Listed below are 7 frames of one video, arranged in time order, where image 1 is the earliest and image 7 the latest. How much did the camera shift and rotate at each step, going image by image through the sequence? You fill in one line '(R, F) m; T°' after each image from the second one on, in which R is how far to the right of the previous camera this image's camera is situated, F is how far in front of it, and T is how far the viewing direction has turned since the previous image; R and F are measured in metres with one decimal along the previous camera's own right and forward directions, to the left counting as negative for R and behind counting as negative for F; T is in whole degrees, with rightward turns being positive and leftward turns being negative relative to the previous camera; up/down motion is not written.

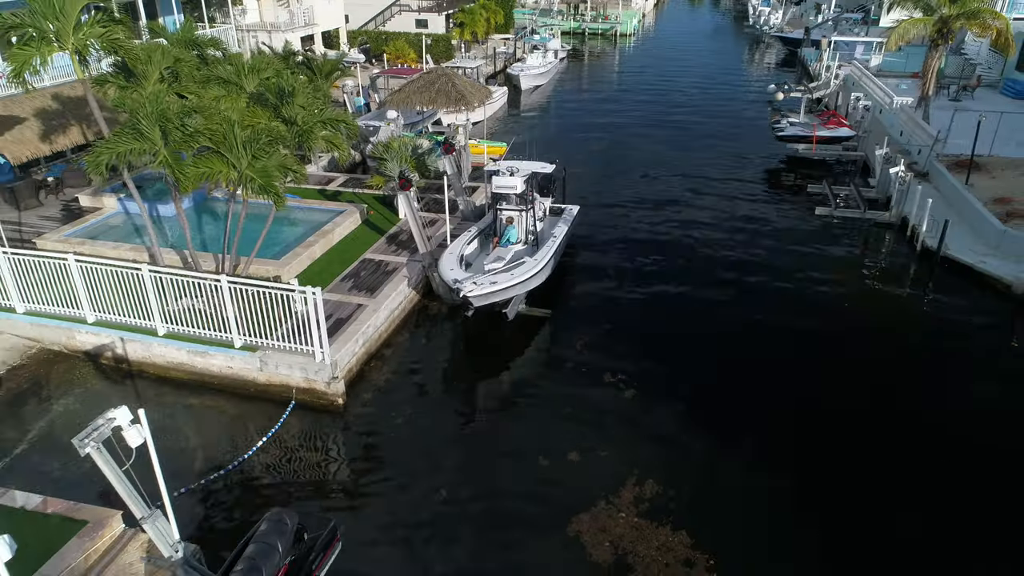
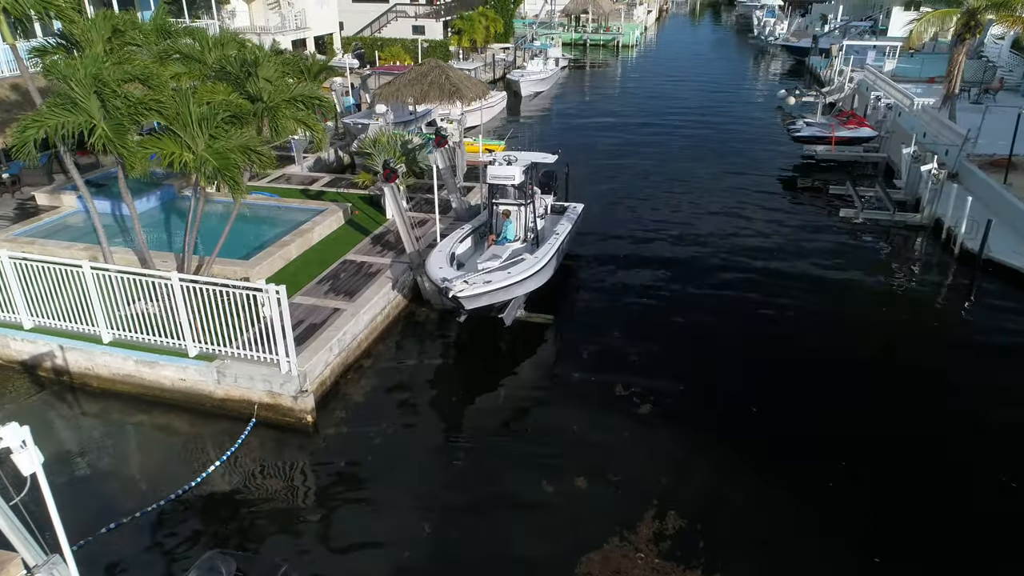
(+0.1, +1.7) m; 0°
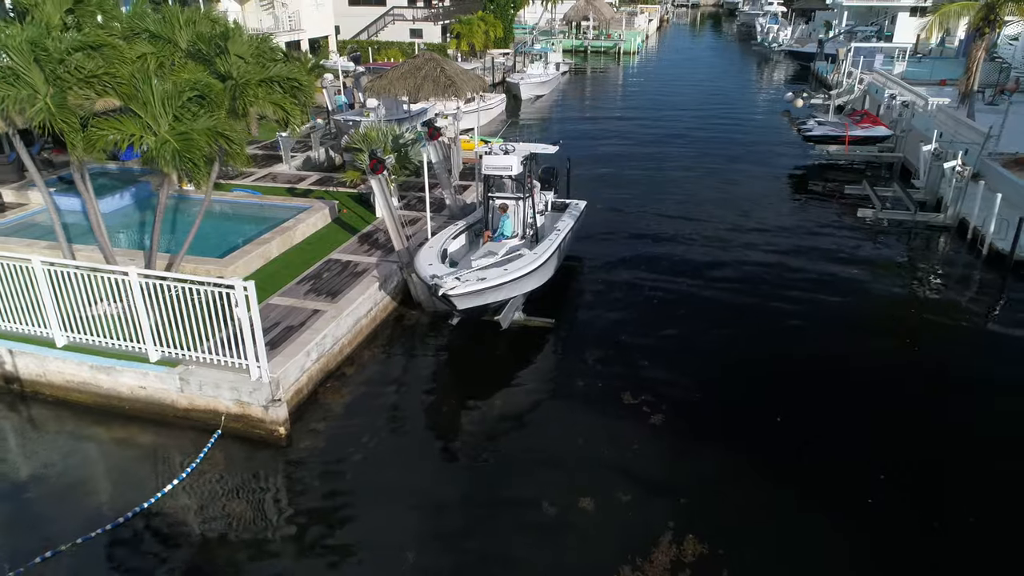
(+0.1, +1.1) m; 0°
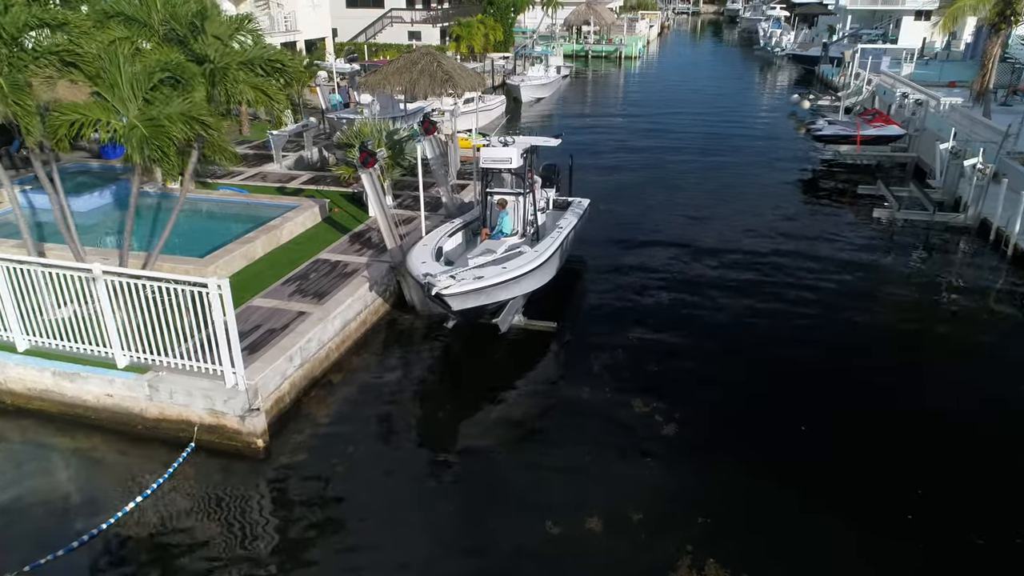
(0.0, +0.8) m; 0°
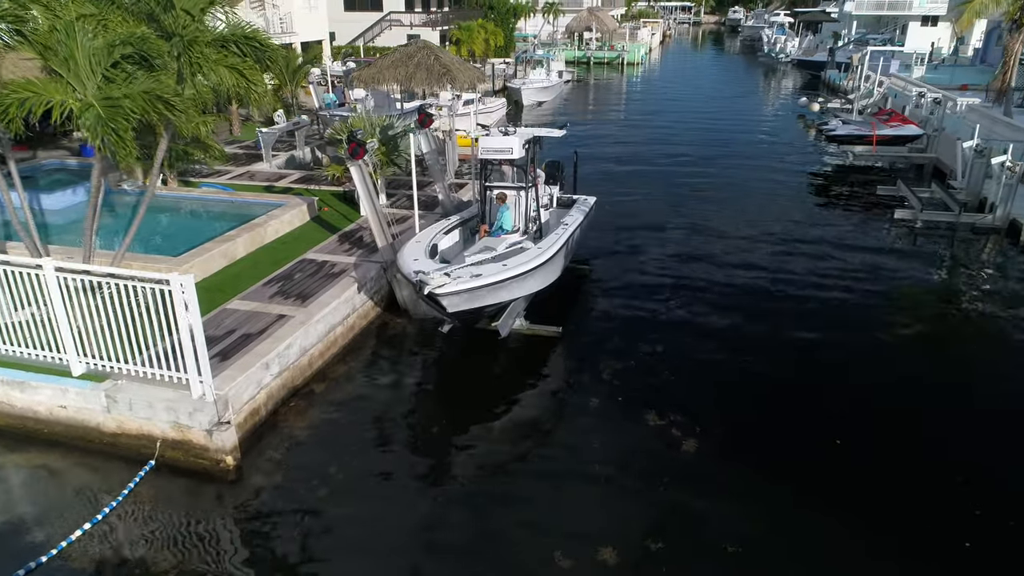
(0.0, +1.0) m; 0°
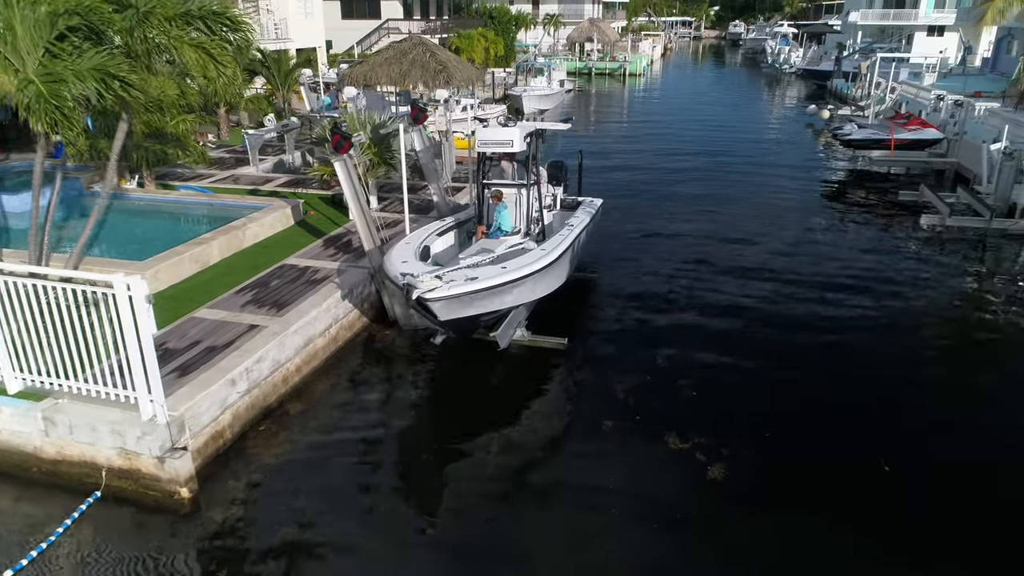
(0.0, +1.1) m; 0°
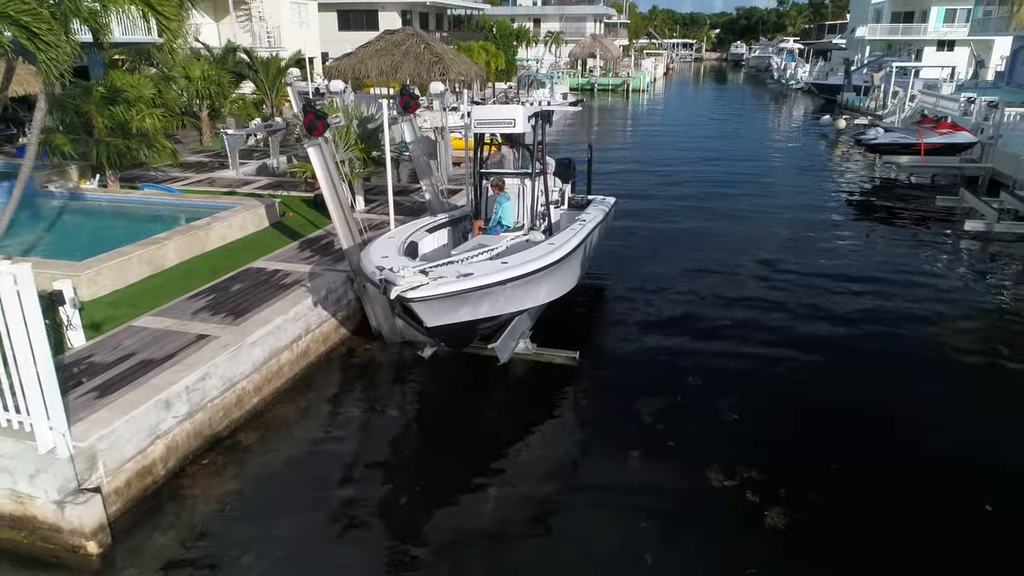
(0.0, +1.5) m; 0°
